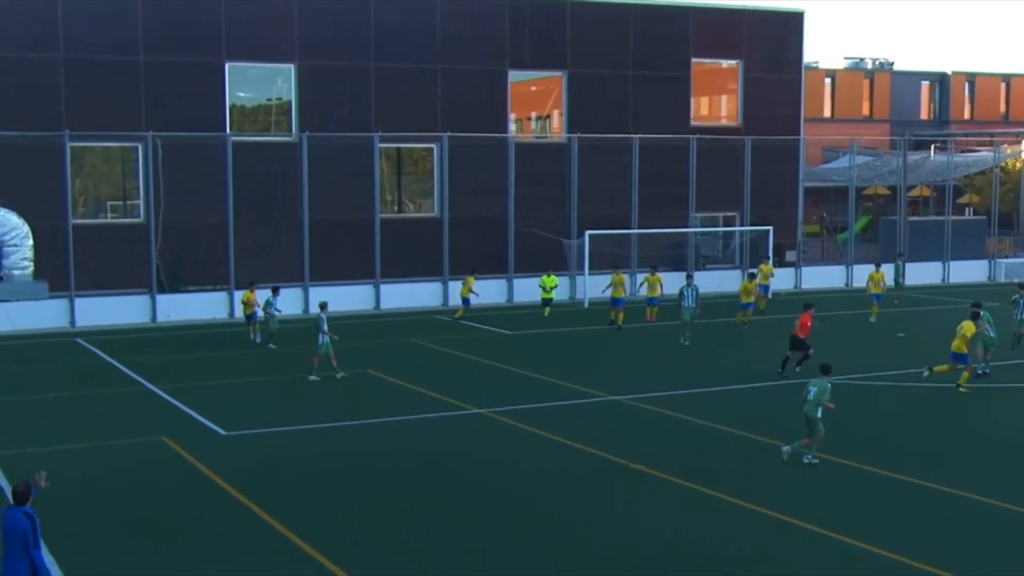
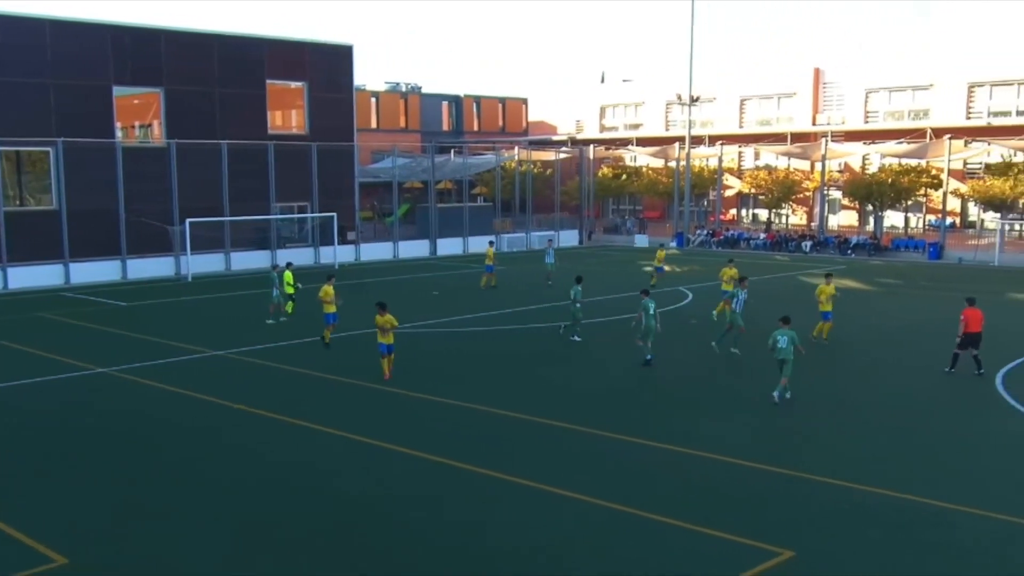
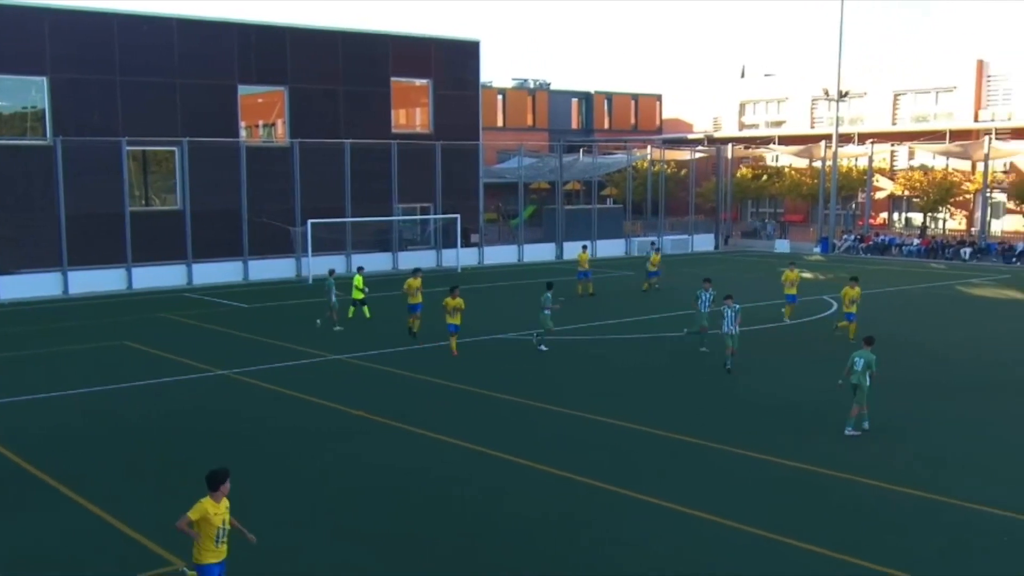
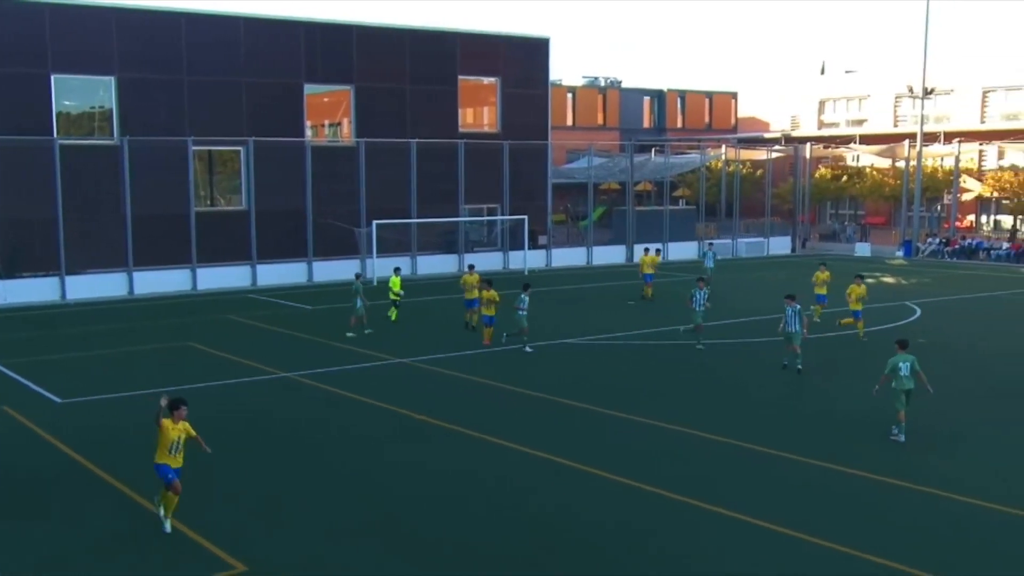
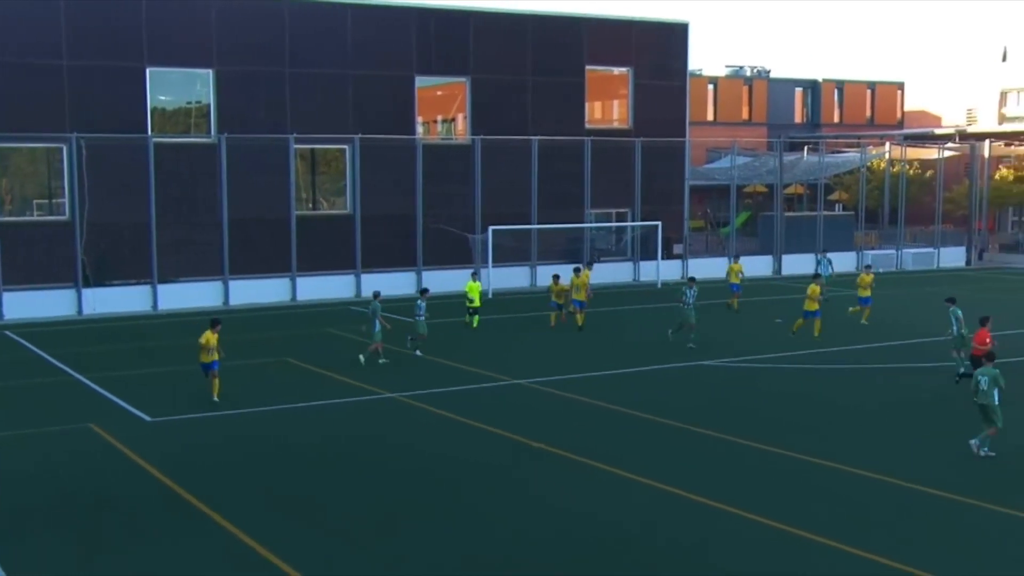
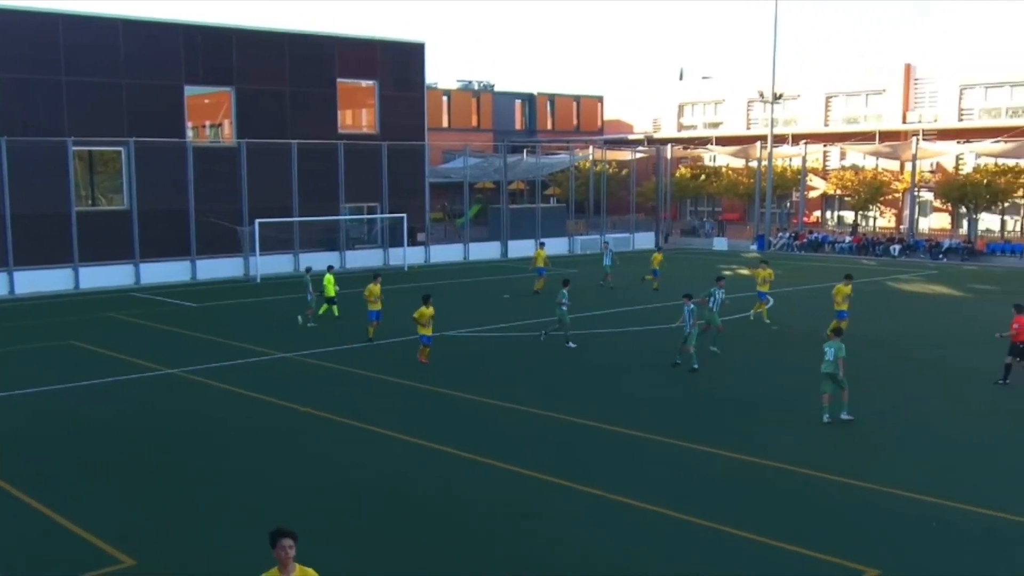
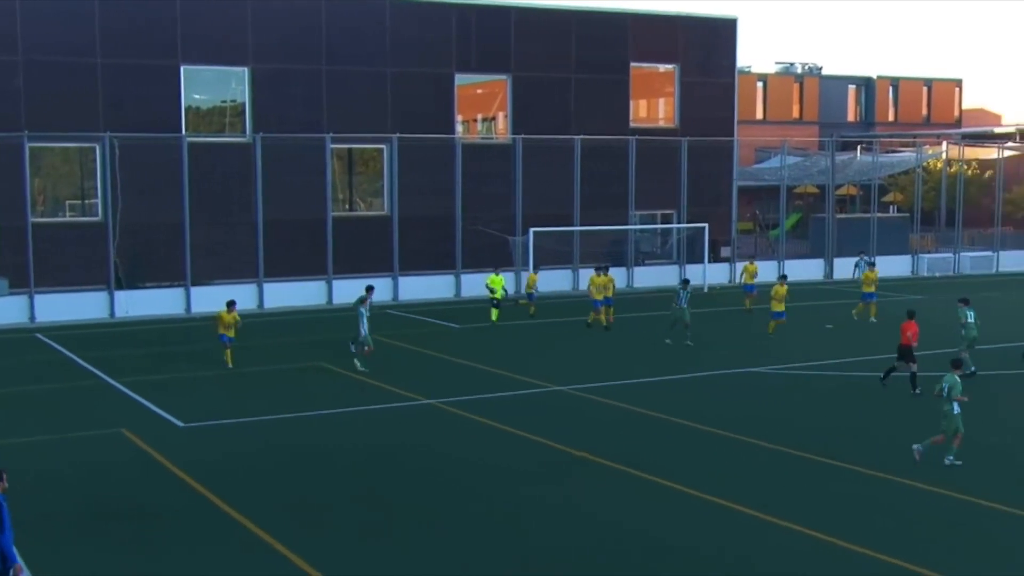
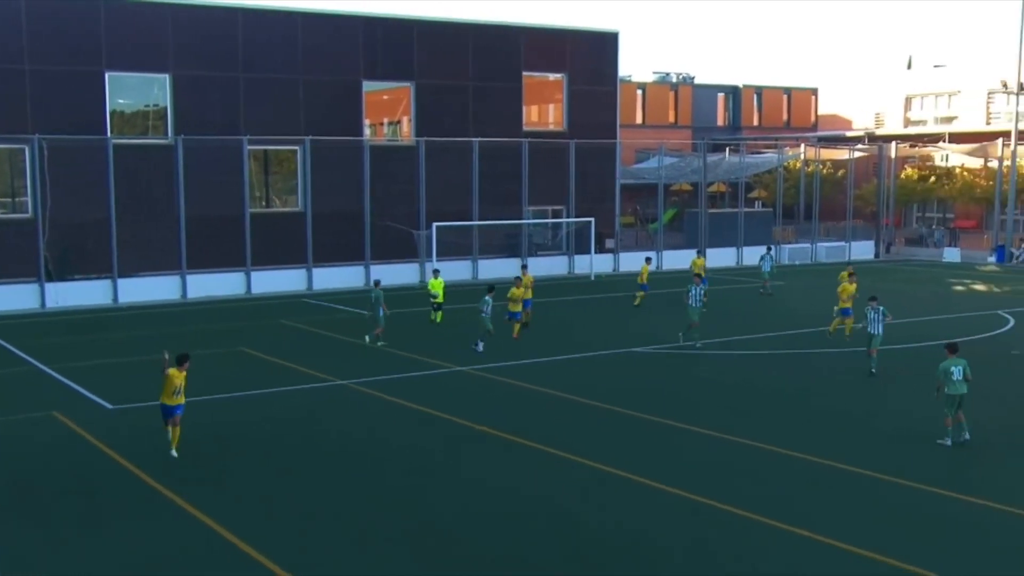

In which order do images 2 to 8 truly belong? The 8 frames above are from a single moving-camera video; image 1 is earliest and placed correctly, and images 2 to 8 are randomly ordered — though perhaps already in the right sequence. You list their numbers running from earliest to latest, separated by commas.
7, 5, 8, 4, 3, 6, 2
